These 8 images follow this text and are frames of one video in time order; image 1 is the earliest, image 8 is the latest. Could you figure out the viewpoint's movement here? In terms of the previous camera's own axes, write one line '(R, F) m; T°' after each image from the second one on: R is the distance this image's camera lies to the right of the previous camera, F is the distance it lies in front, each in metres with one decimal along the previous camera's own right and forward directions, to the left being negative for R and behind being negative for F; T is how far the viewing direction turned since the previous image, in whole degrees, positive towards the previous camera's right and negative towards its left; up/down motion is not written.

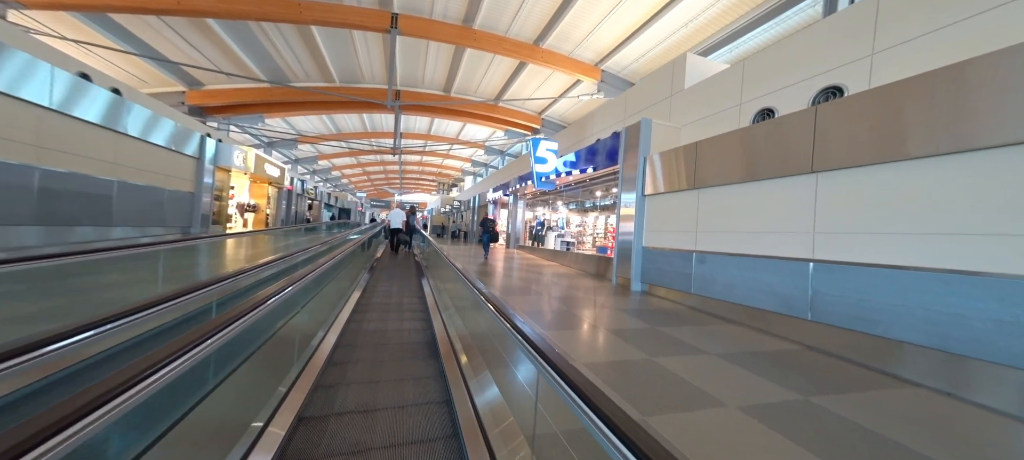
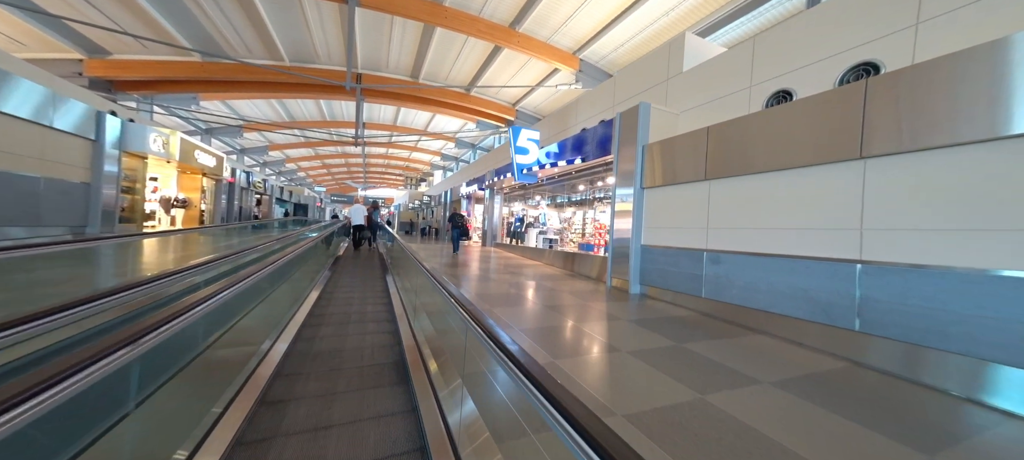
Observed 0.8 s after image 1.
(-0.1, +0.5) m; +5°
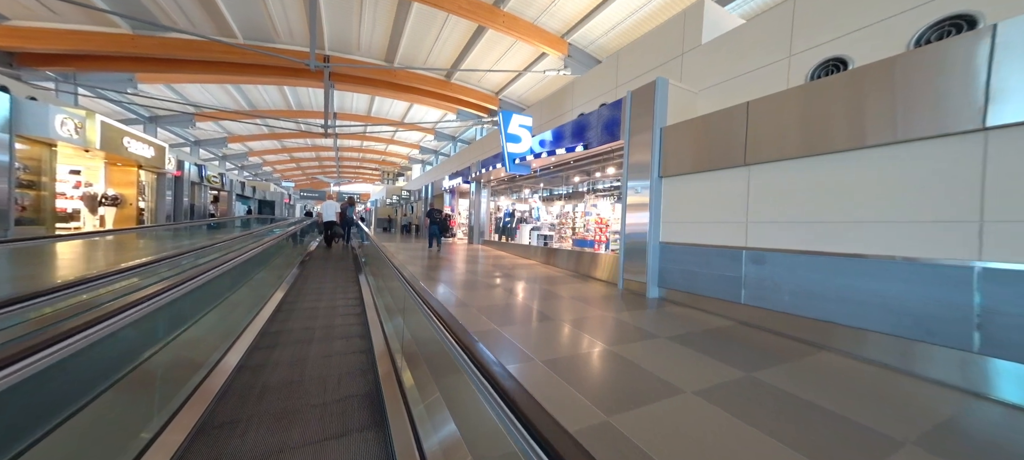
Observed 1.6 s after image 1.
(-0.2, +0.5) m; +3°
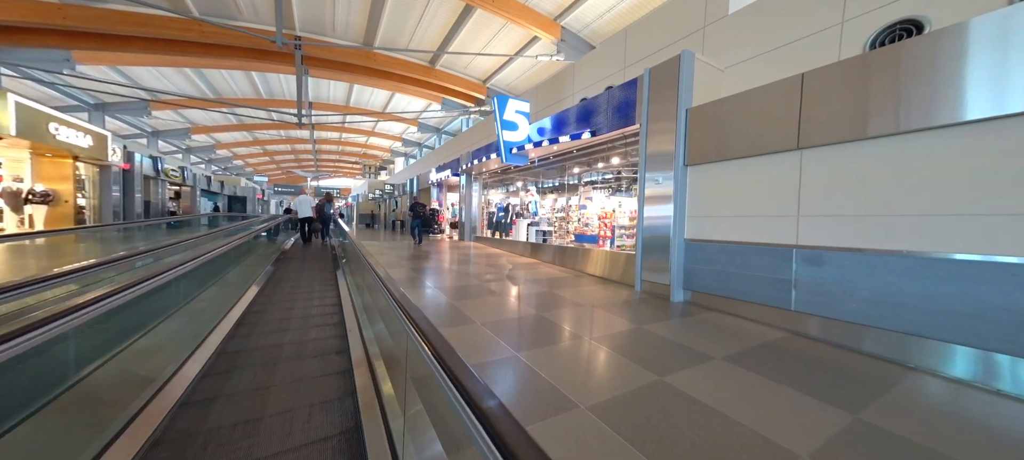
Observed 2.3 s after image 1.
(-0.2, +0.4) m; +3°
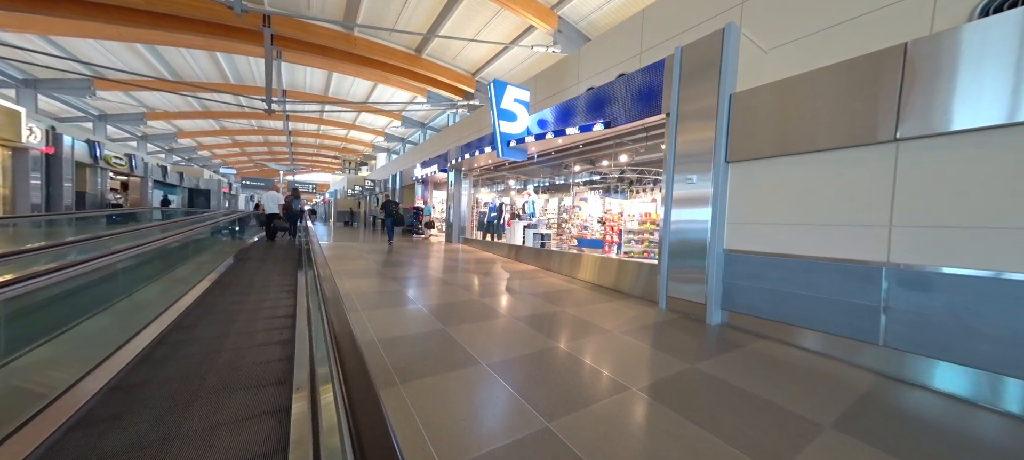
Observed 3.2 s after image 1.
(-0.2, +0.5) m; +3°
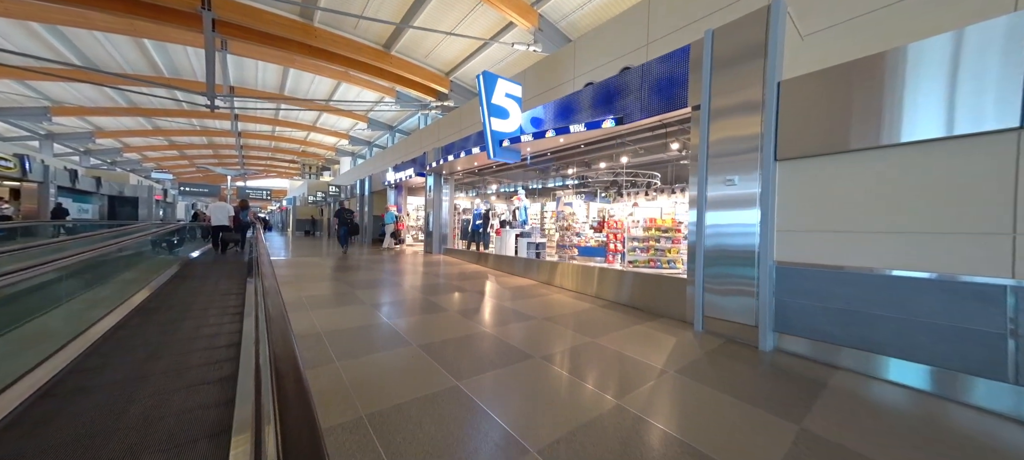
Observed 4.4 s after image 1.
(-0.3, +0.5) m; +5°
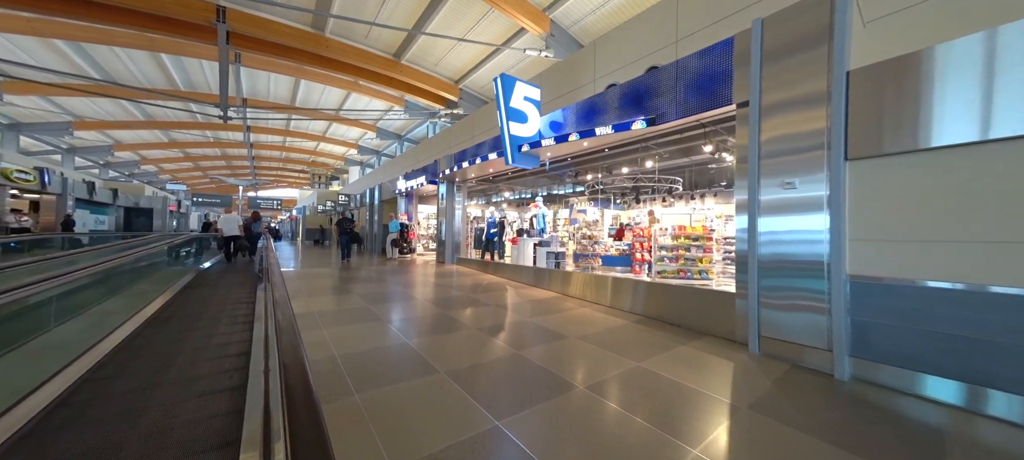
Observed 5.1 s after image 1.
(-0.2, +0.2) m; -1°
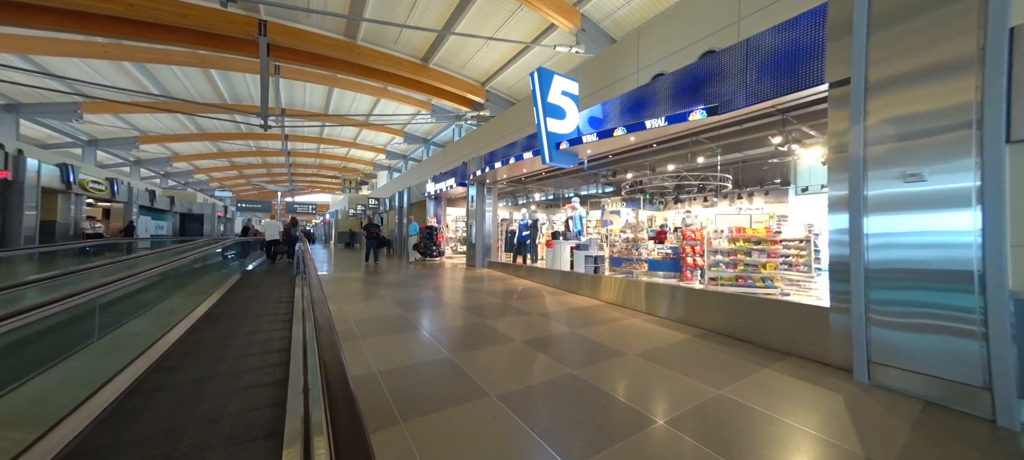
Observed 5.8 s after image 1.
(-0.2, +0.2) m; -4°
